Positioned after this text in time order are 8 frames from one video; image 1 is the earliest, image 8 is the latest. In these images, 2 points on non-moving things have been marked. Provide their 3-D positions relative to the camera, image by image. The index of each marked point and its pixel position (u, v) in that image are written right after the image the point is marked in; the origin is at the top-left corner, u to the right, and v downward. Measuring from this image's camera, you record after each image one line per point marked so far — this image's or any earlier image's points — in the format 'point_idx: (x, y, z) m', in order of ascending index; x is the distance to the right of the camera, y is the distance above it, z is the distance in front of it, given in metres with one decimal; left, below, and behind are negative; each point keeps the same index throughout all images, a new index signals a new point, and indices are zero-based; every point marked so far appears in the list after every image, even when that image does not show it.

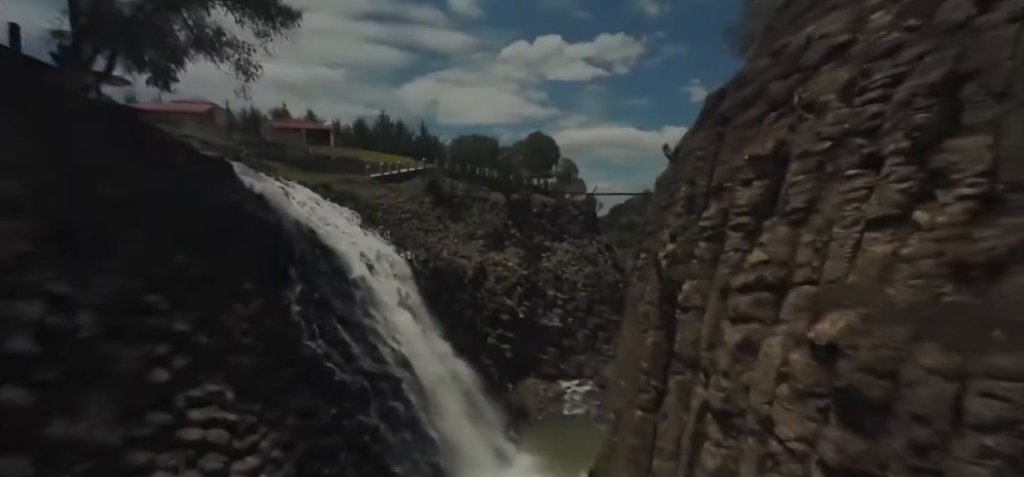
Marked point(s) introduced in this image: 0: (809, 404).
0: (+2.1, -1.2, +3.7) m
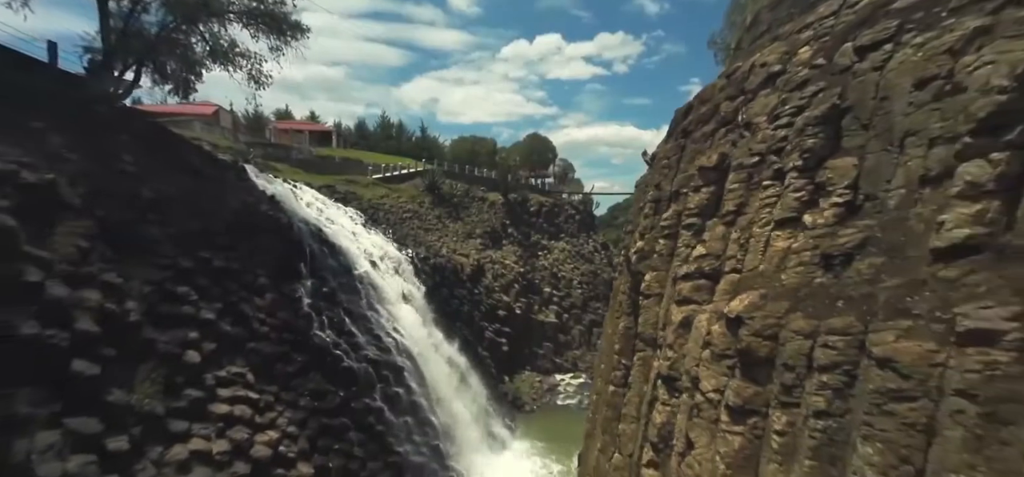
0: (+2.0, -1.2, +4.8) m
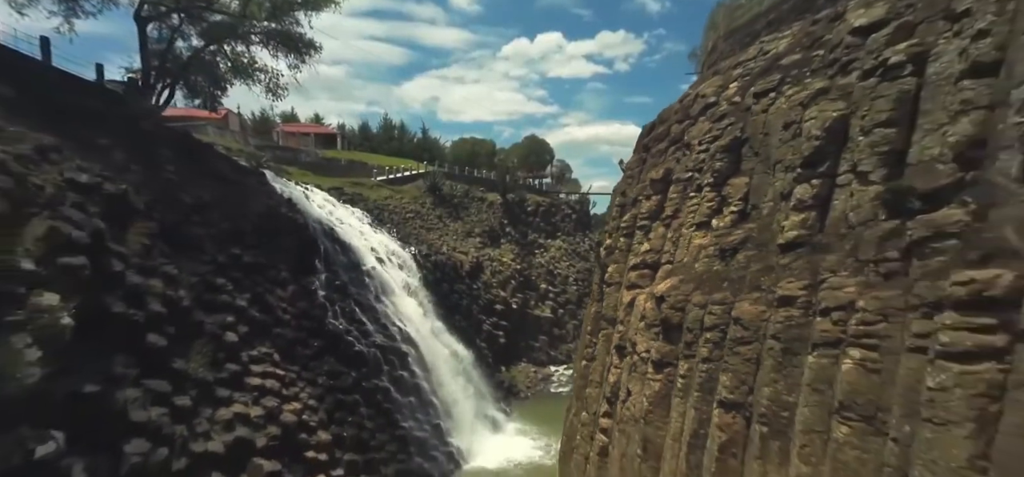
0: (+1.7, -1.1, +6.3) m
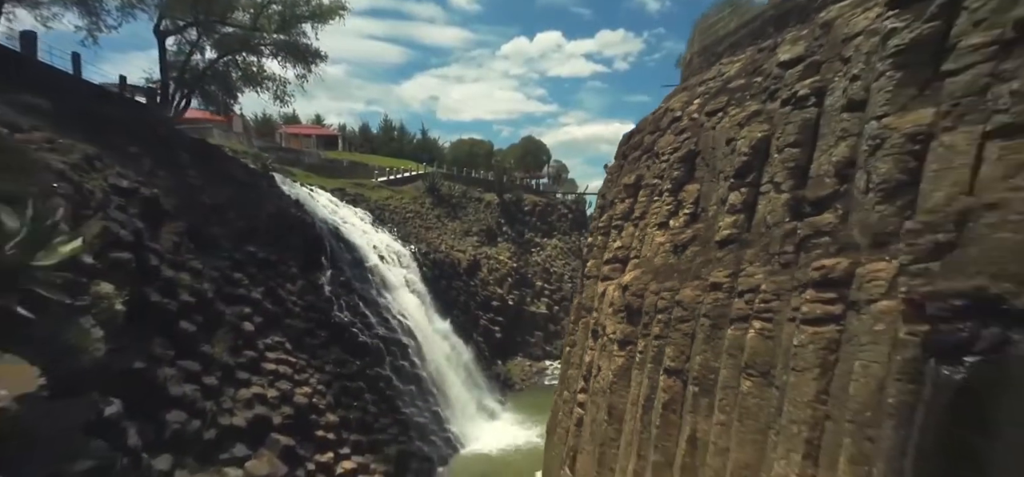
0: (+1.5, -1.1, +7.4) m
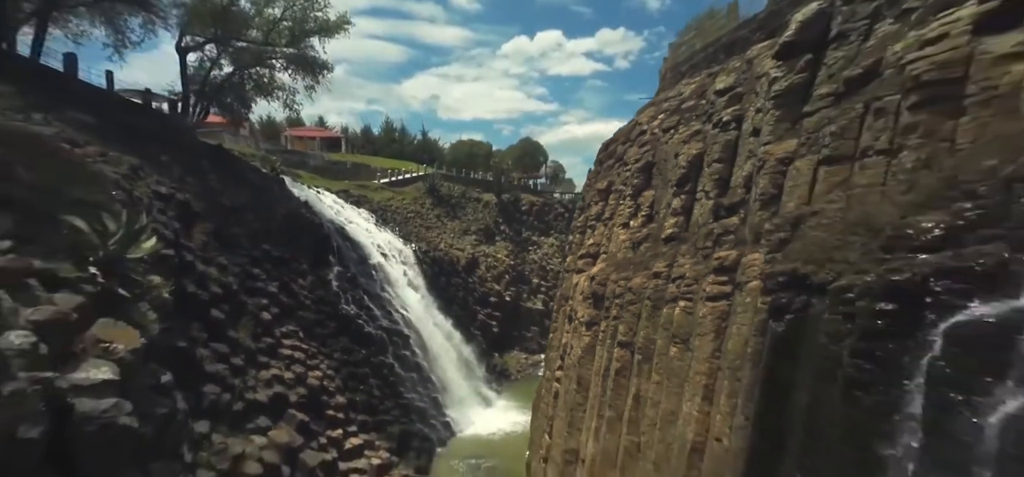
0: (+1.3, -1.1, +8.7) m
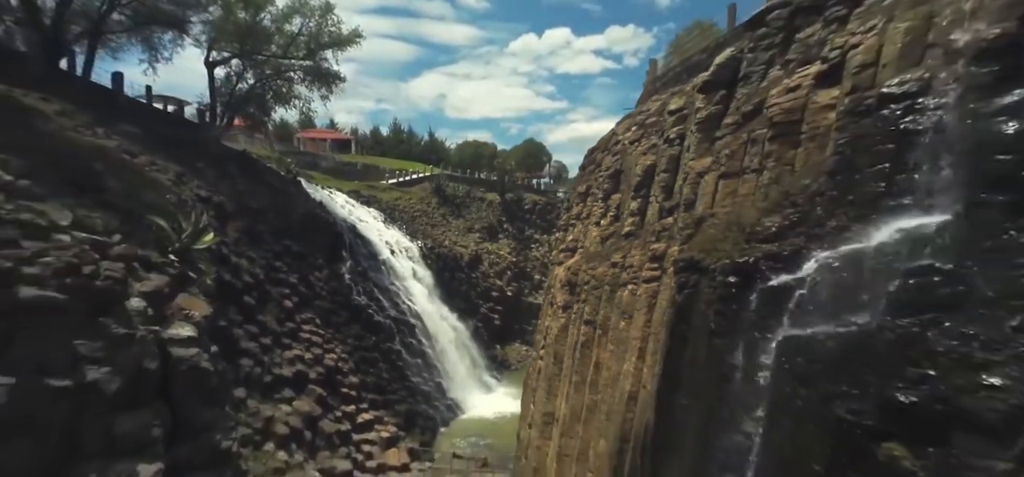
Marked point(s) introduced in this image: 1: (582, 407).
0: (+1.1, -1.0, +10.2) m
1: (+1.1, -2.7, +8.1) m
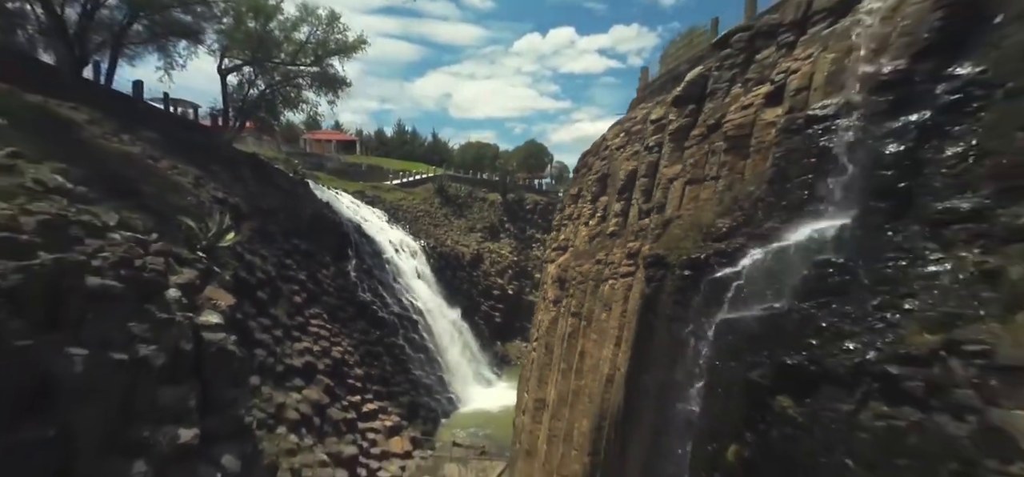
0: (+0.9, -1.0, +11.0) m
1: (+1.0, -2.6, +8.8) m
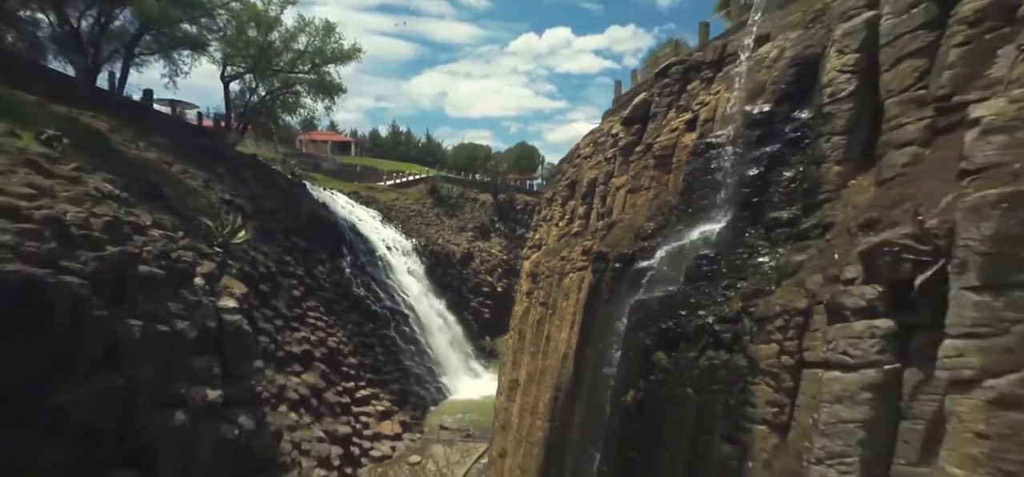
0: (+0.4, -1.0, +12.3) m
1: (+0.5, -2.6, +10.1) m
